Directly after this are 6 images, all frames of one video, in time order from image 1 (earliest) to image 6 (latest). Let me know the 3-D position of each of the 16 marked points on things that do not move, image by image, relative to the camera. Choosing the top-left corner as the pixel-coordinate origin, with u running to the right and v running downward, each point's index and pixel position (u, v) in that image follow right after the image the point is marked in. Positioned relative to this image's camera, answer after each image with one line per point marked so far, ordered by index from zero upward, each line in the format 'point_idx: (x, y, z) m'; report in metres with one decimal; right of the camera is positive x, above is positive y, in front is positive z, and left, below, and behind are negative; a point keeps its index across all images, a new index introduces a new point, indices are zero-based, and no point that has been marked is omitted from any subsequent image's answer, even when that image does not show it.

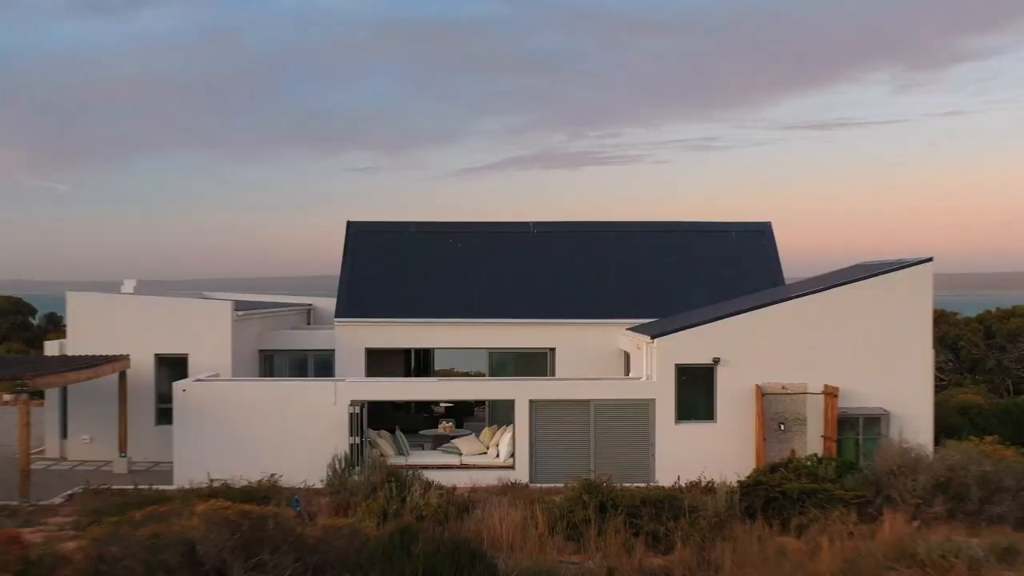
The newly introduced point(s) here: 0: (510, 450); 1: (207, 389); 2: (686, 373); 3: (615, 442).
0: (0.0, -2.6, +12.3) m
1: (-4.8, -1.6, +12.2) m
2: (+2.8, -1.4, +12.3) m
3: (+1.7, -2.4, +12.2) m
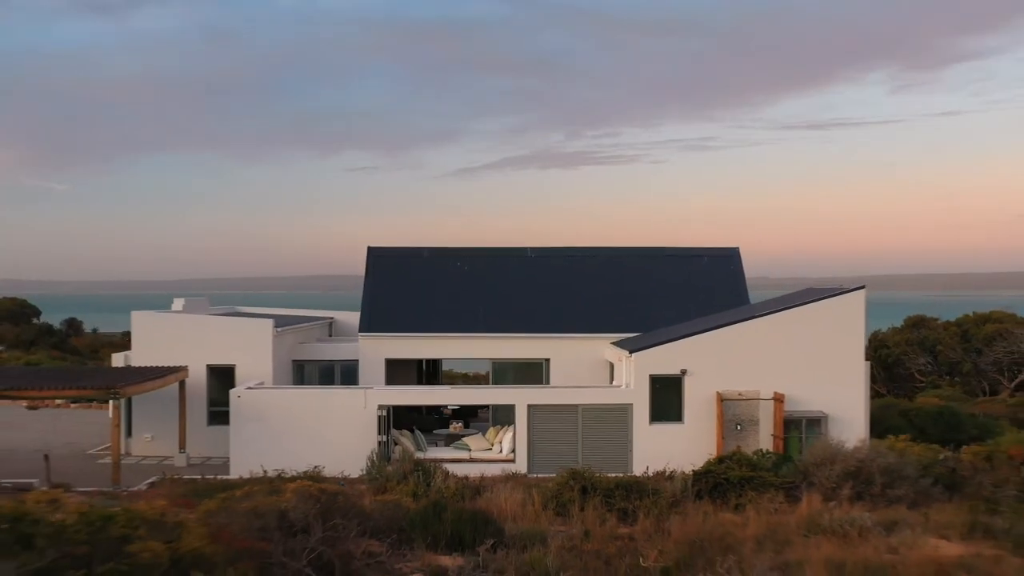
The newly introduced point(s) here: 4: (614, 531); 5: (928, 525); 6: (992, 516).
0: (0.0, -3.0, +14.7) m
1: (-4.8, -2.1, +14.5) m
2: (+2.8, -1.8, +14.7) m
3: (+1.7, -2.9, +14.6) m
4: (+1.2, -3.0, +9.3) m
5: (+5.5, -3.1, +10.1) m
6: (+6.5, -3.1, +10.4) m
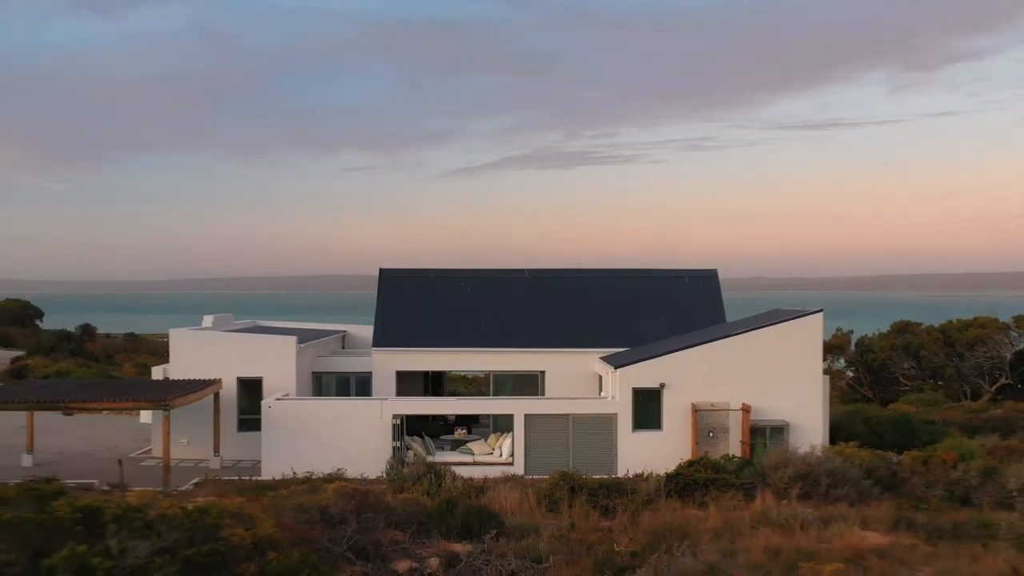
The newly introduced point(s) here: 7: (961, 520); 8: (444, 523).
0: (0.0, -3.5, +16.6) m
1: (-4.9, -2.5, +16.4) m
2: (+2.8, -2.3, +16.6) m
3: (+1.7, -3.4, +16.5) m
4: (+1.2, -3.5, +11.2) m
5: (+5.5, -3.6, +12.0) m
6: (+6.5, -3.6, +12.4) m
7: (+7.0, -3.6, +11.8) m
8: (-1.0, -3.3, +10.7) m
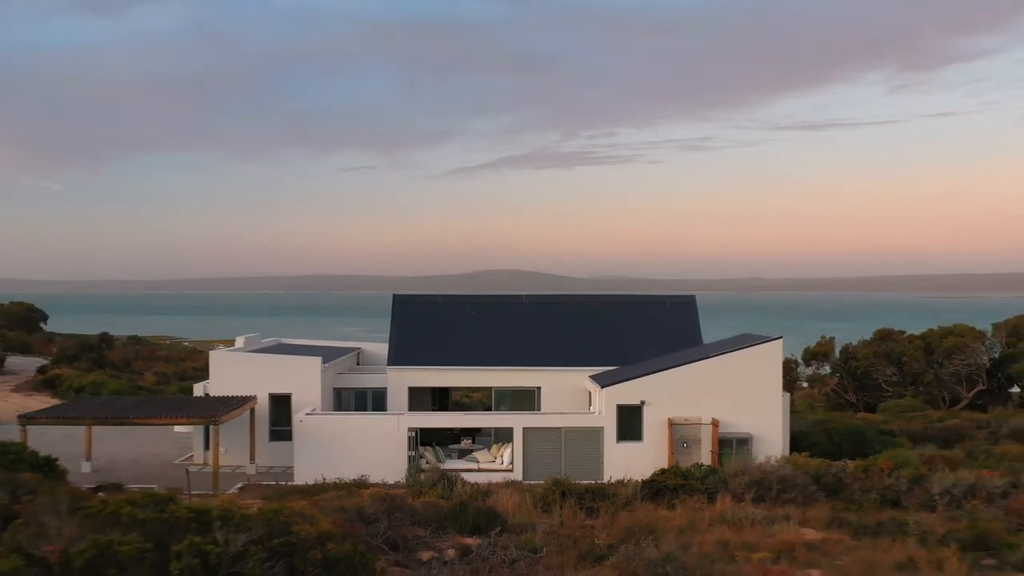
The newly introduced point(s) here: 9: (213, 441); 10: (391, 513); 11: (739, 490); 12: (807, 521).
0: (0.0, -4.3, +19.0) m
1: (-4.9, -3.3, +18.8) m
2: (+2.8, -3.0, +19.0) m
3: (+1.7, -4.1, +18.9) m
4: (+1.2, -4.2, +13.7) m
5: (+5.5, -4.4, +14.5) m
6: (+6.5, -4.4, +14.8) m
7: (+7.0, -4.3, +14.3) m
8: (-0.9, -4.0, +13.2) m
9: (-7.2, -3.7, +18.3) m
10: (-2.0, -3.8, +12.8) m
11: (+4.7, -4.2, +15.6) m
12: (+5.5, -4.4, +14.3) m
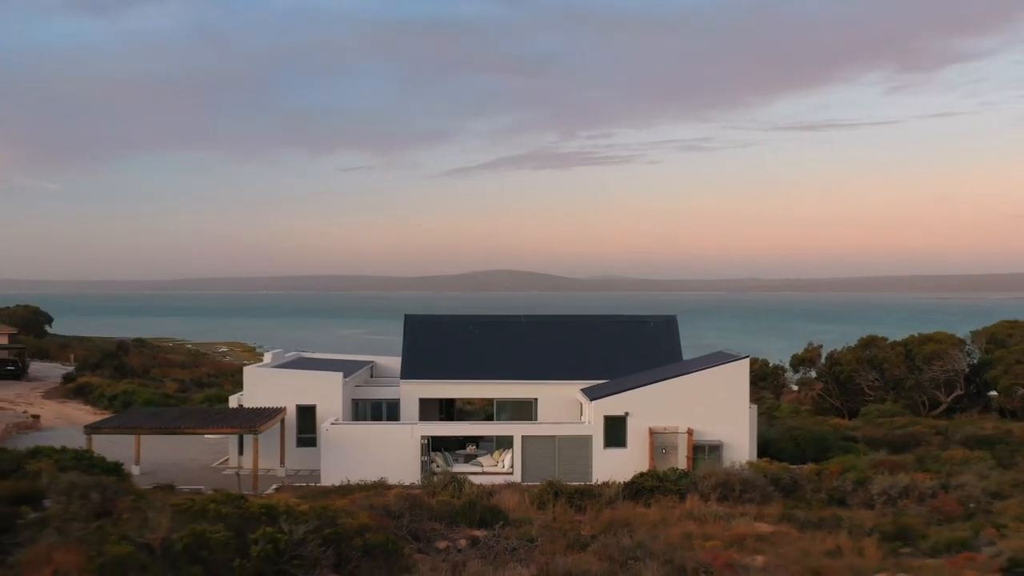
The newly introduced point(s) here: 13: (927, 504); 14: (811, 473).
0: (0.0, -5.0, +21.7) m
1: (-4.9, -4.0, +21.5) m
2: (+2.8, -3.7, +21.7) m
3: (+1.7, -4.8, +21.6) m
4: (+1.2, -4.9, +16.3) m
5: (+5.5, -5.1, +17.1) m
6: (+6.5, -5.1, +17.5) m
7: (+7.0, -5.1, +17.0) m
8: (-0.9, -4.7, +15.8) m
9: (-7.2, -4.4, +20.9) m
10: (-2.0, -4.5, +15.4) m
11: (+4.7, -4.9, +18.3) m
12: (+5.6, -5.1, +17.0) m
13: (+9.5, -4.9, +17.5) m
14: (+7.8, -4.8, +20.0) m
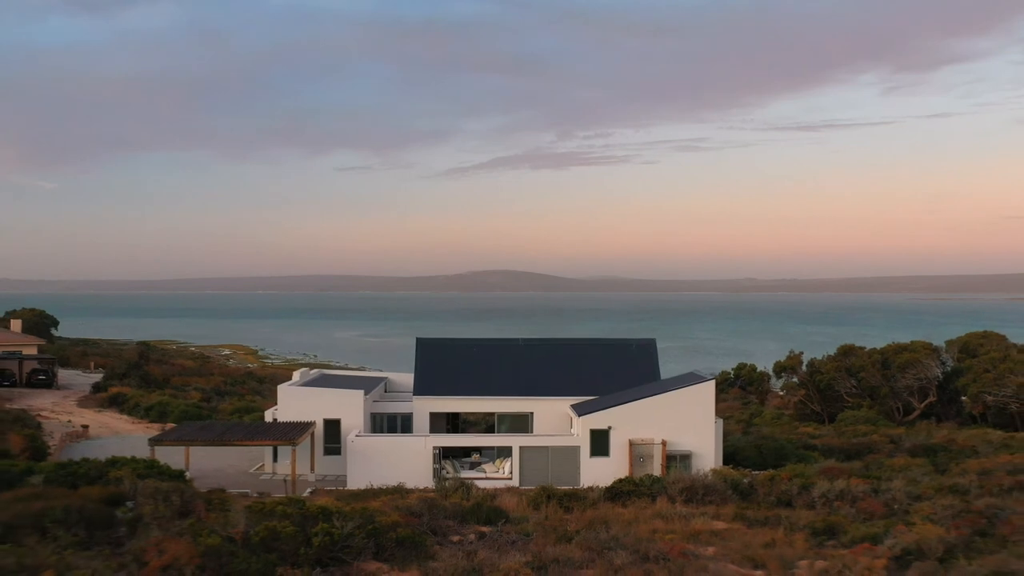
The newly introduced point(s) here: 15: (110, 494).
0: (-0.1, -6.0, +25.2) m
1: (-4.9, -5.0, +25.0) m
2: (+2.8, -4.8, +25.2) m
3: (+1.6, -5.9, +25.1) m
4: (+1.2, -5.9, +19.8) m
5: (+5.5, -6.1, +20.7) m
6: (+6.5, -6.1, +21.0) m
7: (+7.0, -6.1, +20.5) m
8: (-0.9, -5.7, +19.3) m
9: (-7.2, -5.4, +24.4) m
10: (-2.0, -5.5, +18.9) m
11: (+4.7, -5.9, +21.8) m
12: (+5.5, -6.1, +20.5) m
13: (+9.5, -6.0, +21.0) m
14: (+7.8, -5.9, +23.5) m
15: (-9.7, -4.9, +18.3) m
